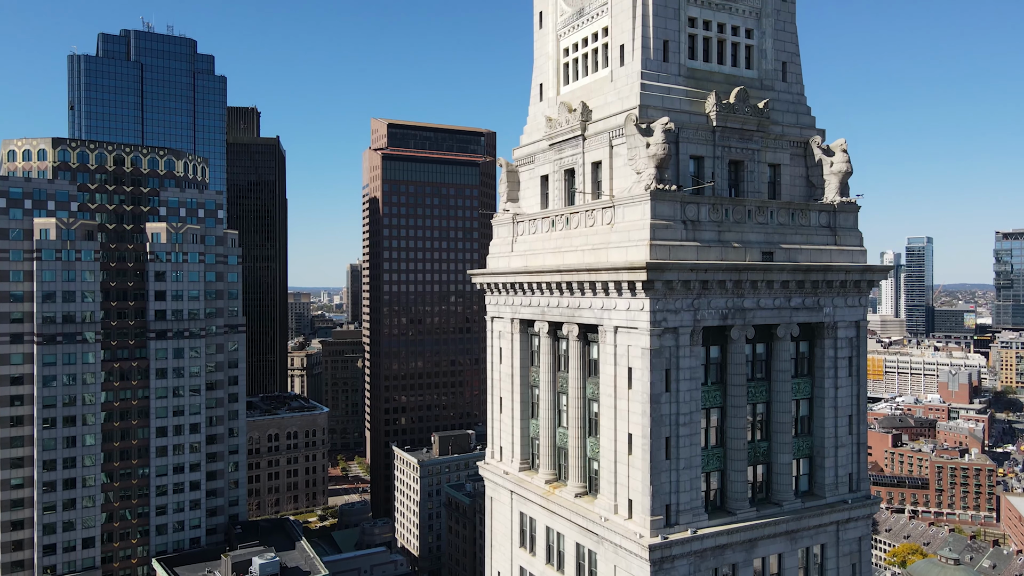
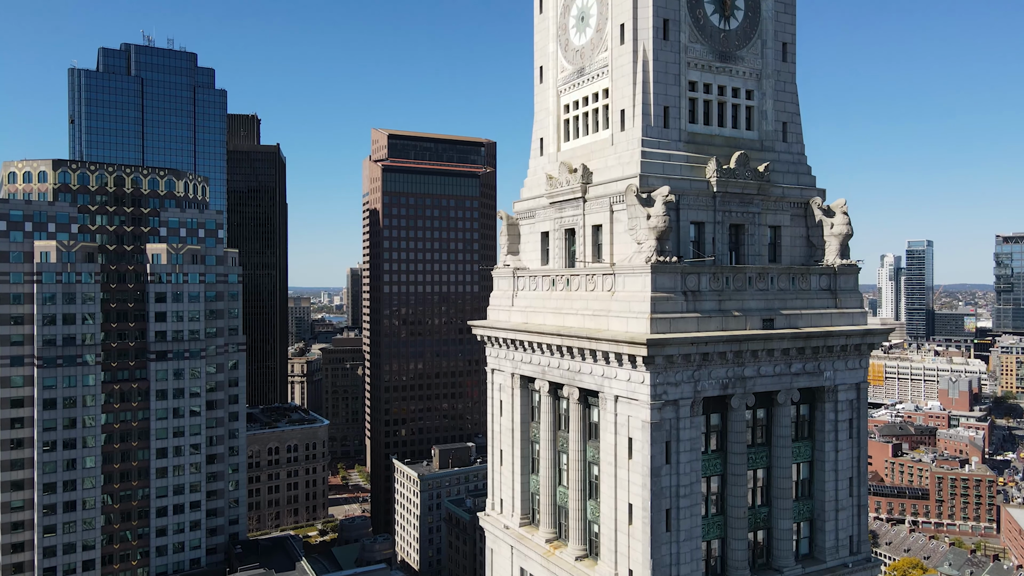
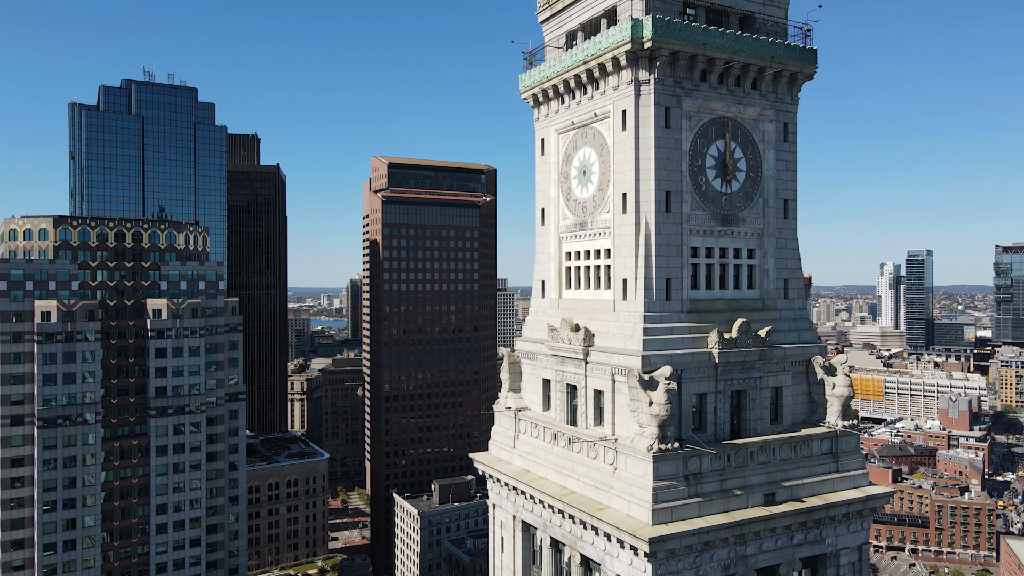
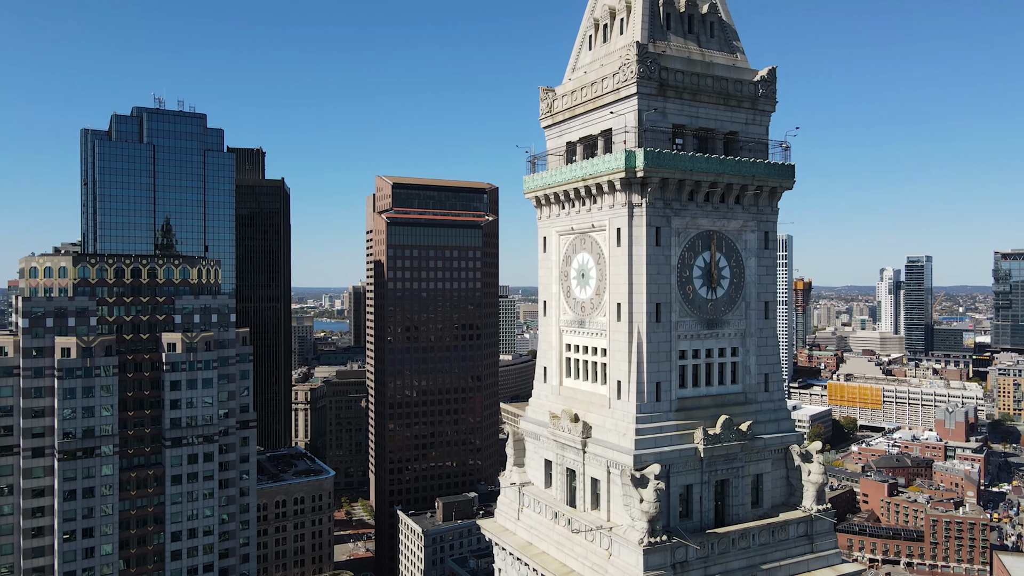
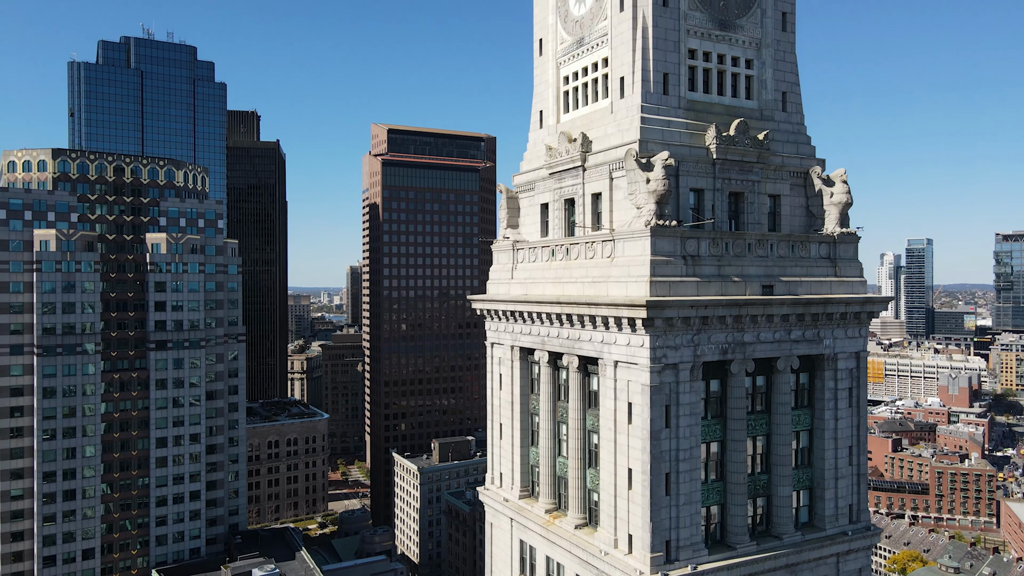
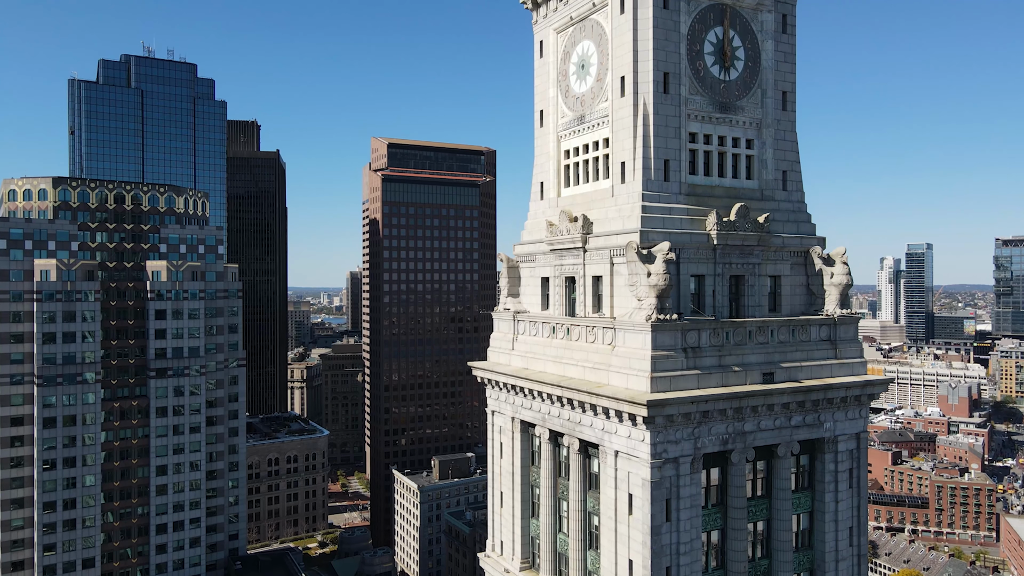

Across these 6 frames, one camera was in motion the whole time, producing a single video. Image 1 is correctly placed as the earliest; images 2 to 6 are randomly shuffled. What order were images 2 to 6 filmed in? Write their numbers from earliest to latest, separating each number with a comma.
5, 2, 6, 3, 4
